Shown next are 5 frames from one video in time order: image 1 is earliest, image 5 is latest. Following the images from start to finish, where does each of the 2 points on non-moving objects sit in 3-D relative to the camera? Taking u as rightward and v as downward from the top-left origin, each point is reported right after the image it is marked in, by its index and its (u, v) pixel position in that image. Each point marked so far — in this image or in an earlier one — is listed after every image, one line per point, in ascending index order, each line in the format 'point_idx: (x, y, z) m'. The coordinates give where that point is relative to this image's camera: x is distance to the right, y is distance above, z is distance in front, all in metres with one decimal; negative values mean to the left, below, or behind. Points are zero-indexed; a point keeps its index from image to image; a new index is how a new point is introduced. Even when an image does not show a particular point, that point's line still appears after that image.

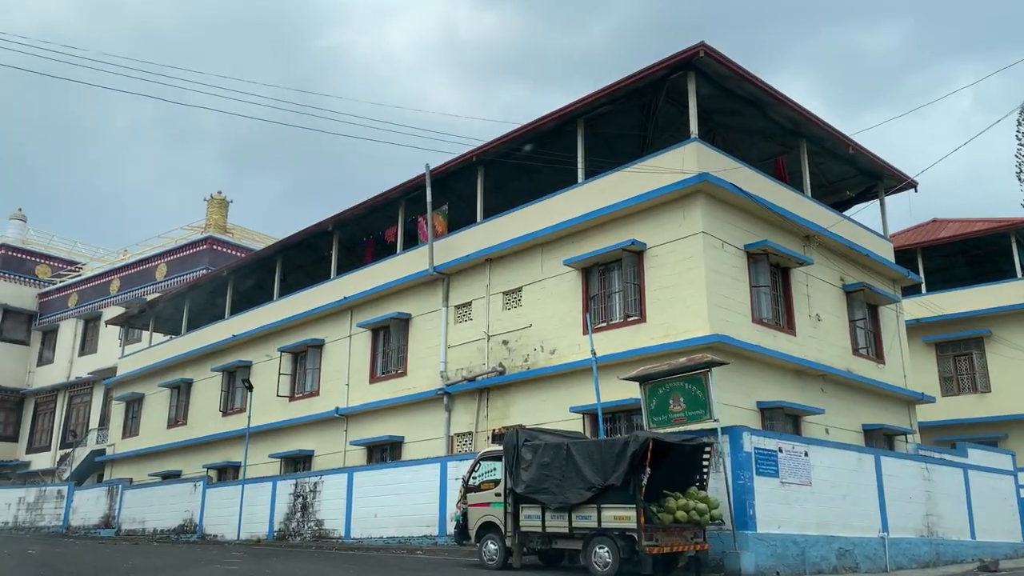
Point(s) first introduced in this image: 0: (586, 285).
0: (+1.4, 0.0, +16.5) m
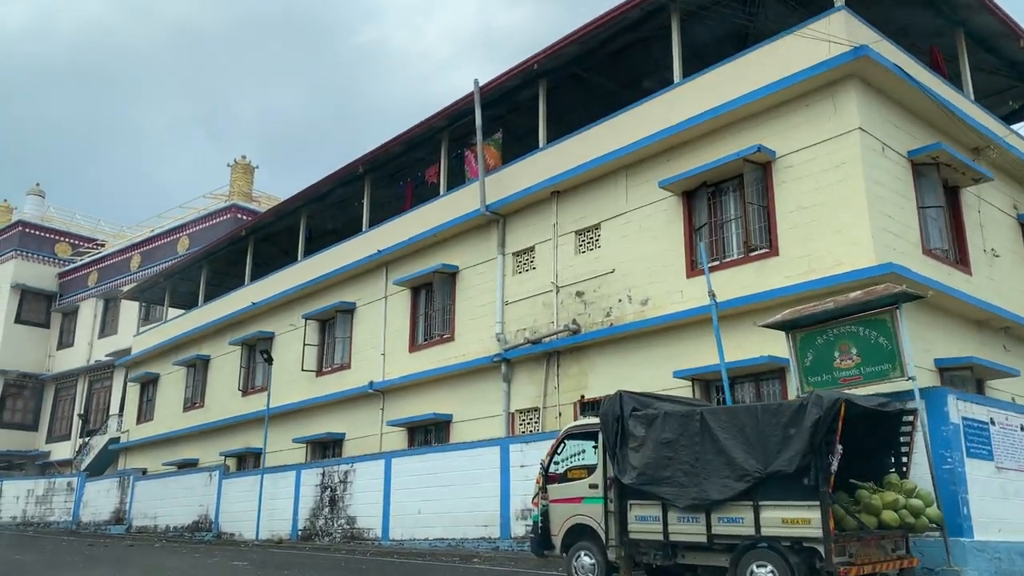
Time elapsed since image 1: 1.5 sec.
0: (+2.5, +1.1, +12.6) m
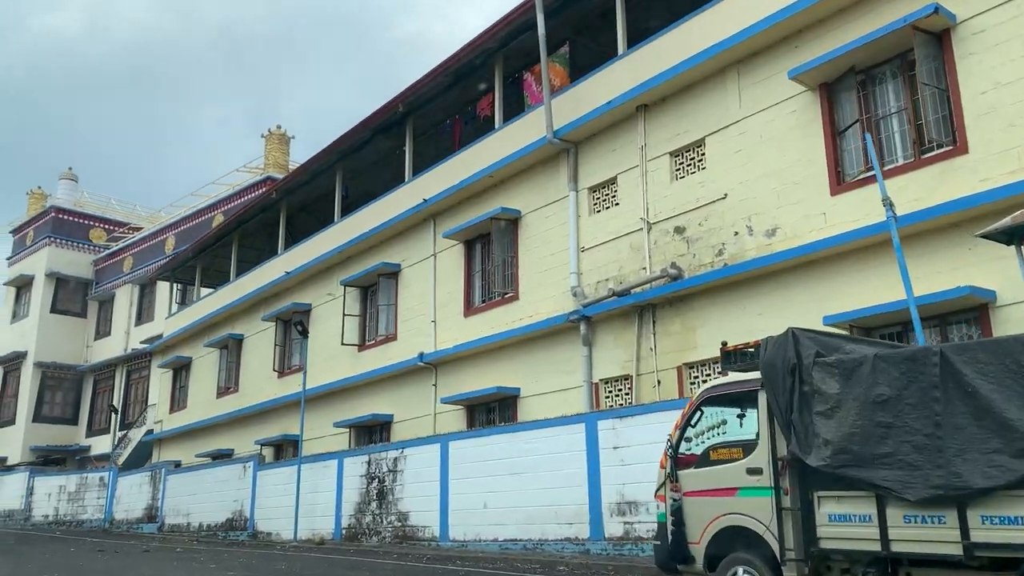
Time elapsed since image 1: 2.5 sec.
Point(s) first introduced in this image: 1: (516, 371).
0: (+3.5, +1.9, +9.6) m
1: (+0.1, -1.3, +13.4) m
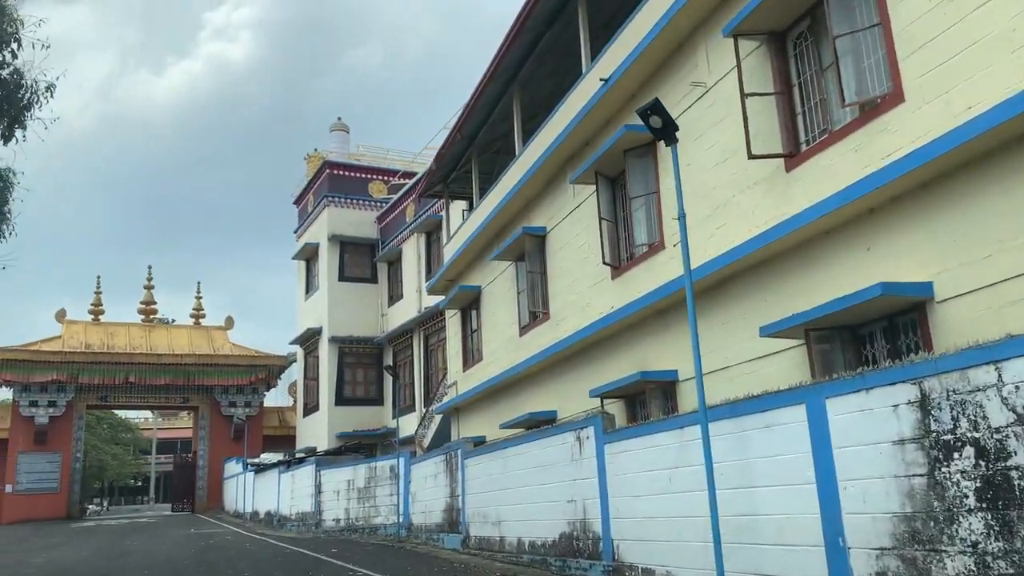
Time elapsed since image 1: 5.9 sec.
0: (+5.6, +4.5, -1.6) m
1: (+4.1, +1.2, +3.1) m
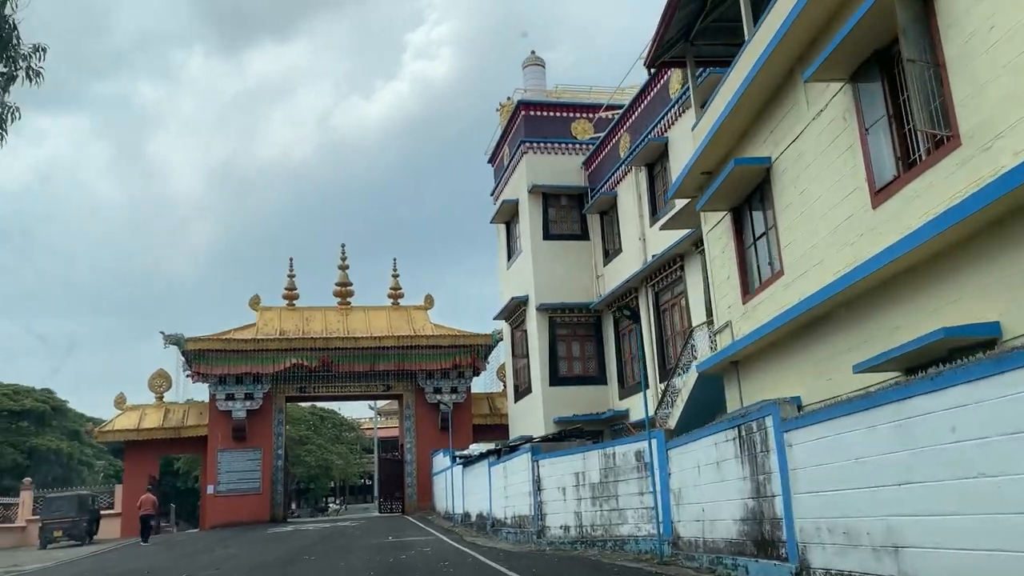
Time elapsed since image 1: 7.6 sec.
0: (+4.5, +6.2, -8.8) m
1: (+4.4, +2.8, -3.8) m
